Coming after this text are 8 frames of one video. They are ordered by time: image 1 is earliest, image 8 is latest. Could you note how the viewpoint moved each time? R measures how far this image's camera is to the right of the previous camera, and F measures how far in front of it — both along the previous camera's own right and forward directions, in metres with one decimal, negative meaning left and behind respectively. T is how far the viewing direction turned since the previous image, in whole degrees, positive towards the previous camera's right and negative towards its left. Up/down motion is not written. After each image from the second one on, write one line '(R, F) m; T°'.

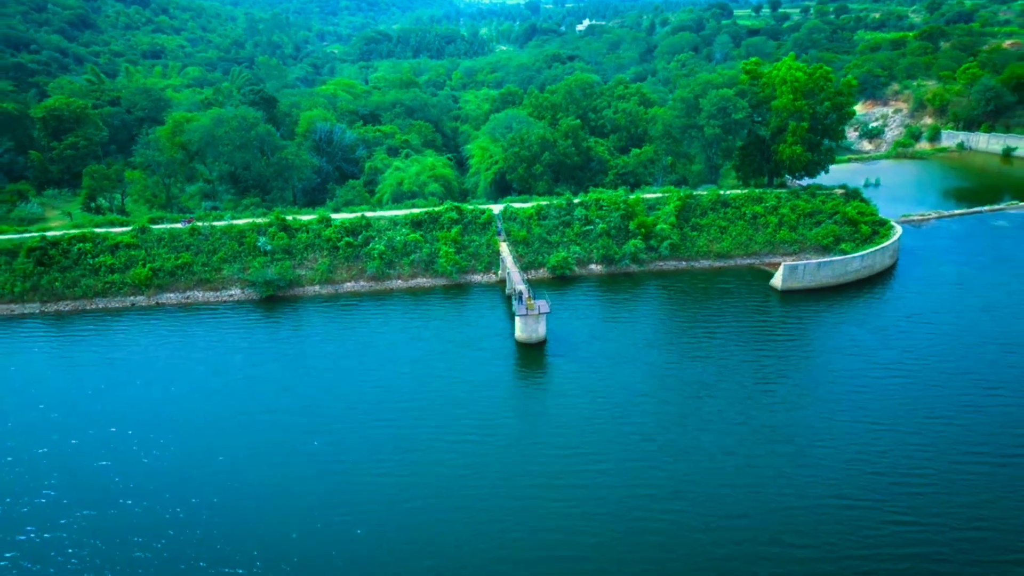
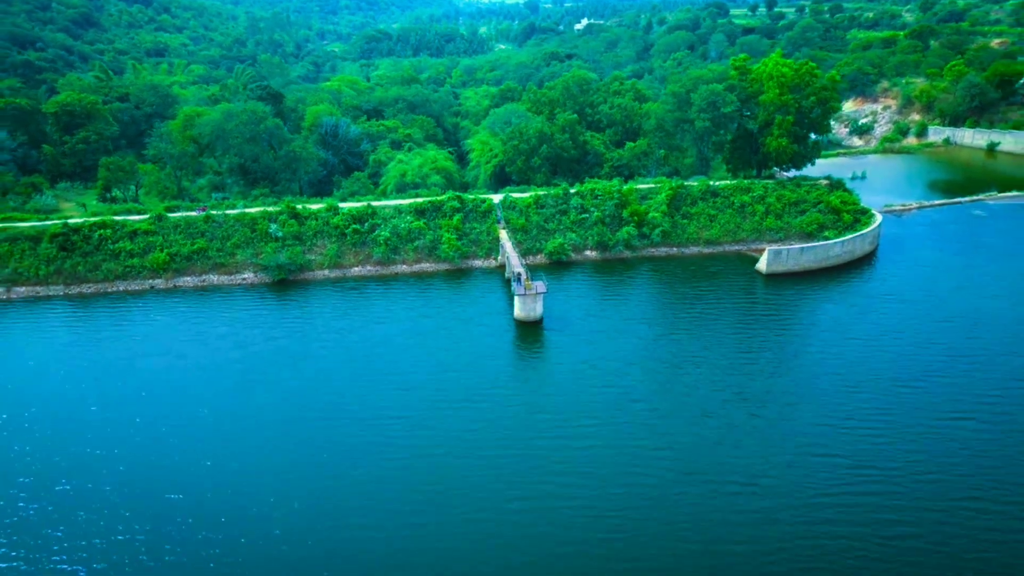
(0.0, -1.5) m; 0°
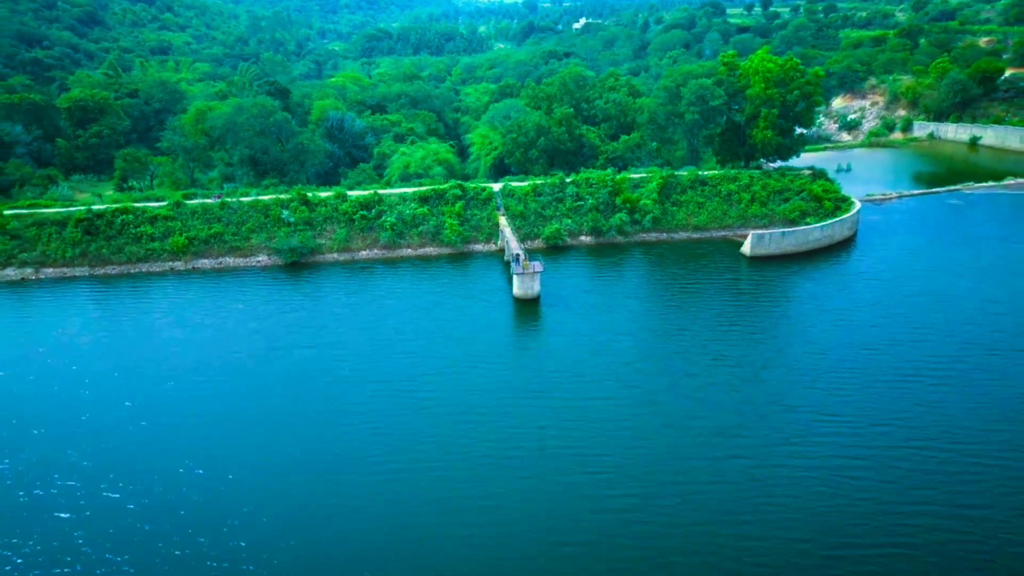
(0.0, -1.7) m; 0°
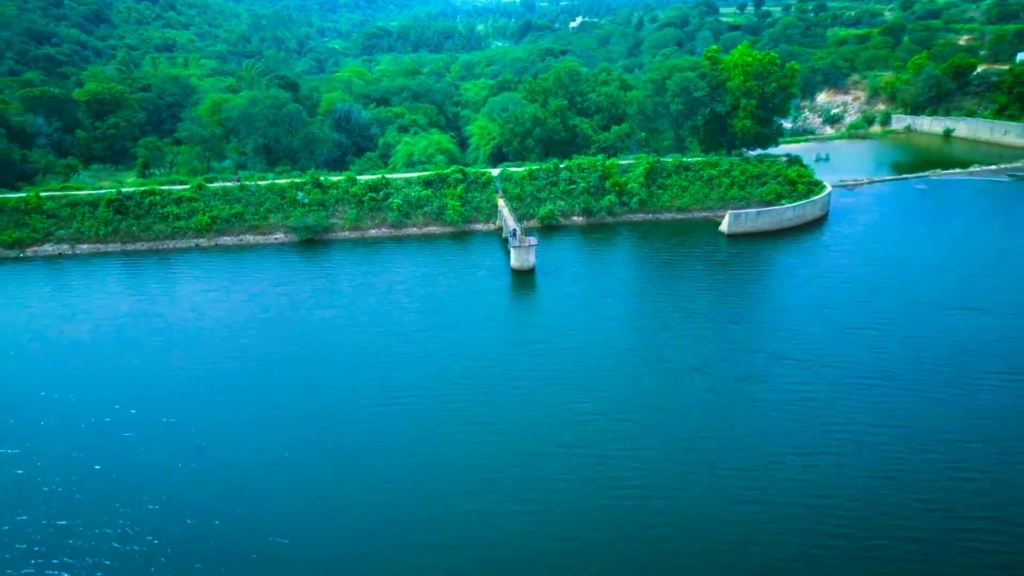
(0.0, -2.6) m; 0°
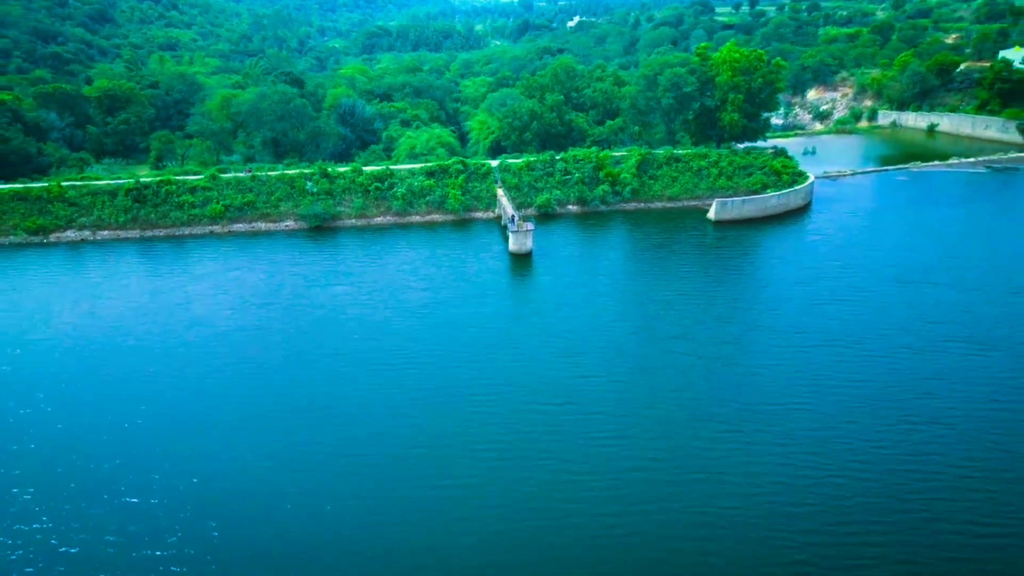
(0.0, -1.8) m; 0°
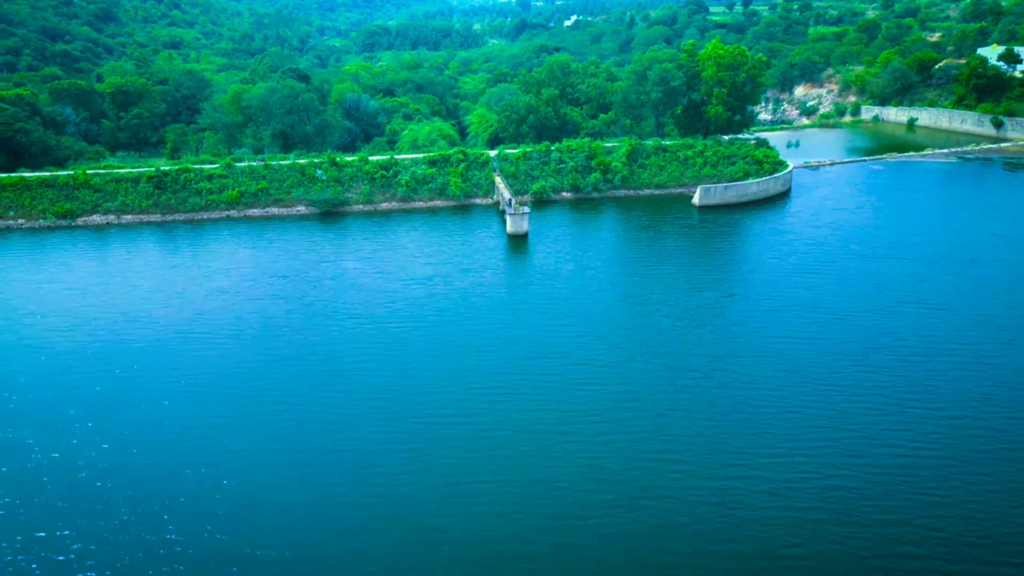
(0.0, -2.3) m; 0°
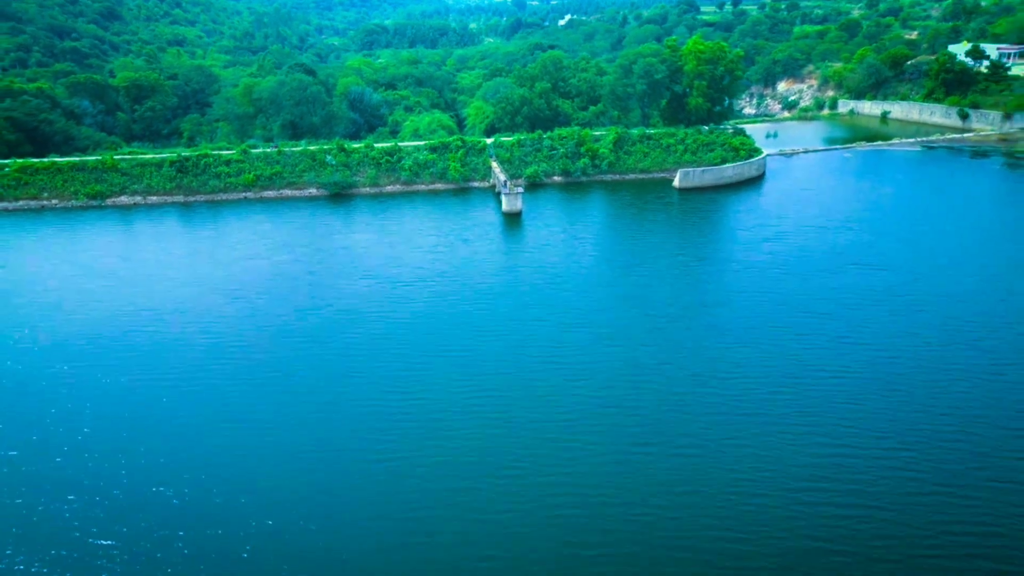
(0.0, -3.1) m; 0°
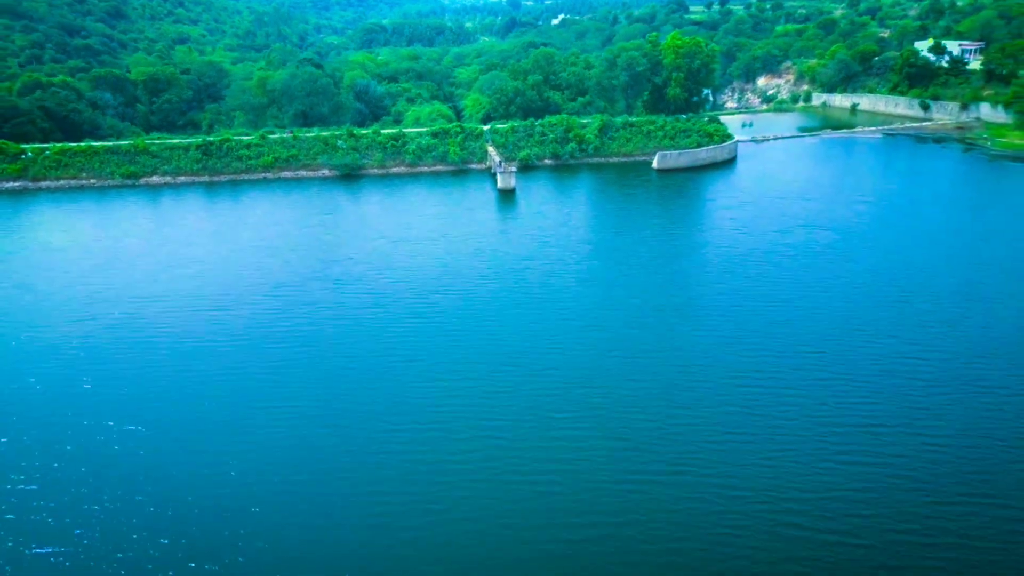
(0.0, -4.1) m; 0°
